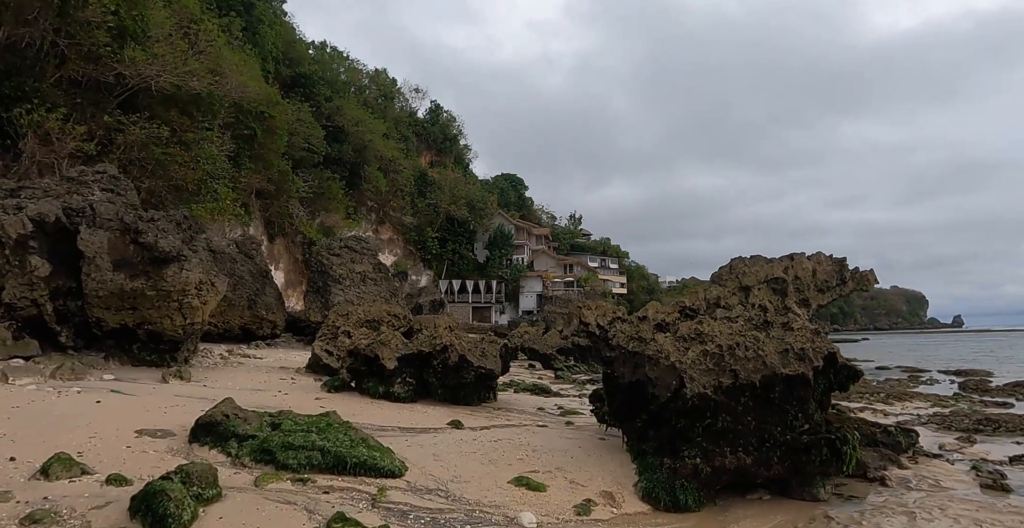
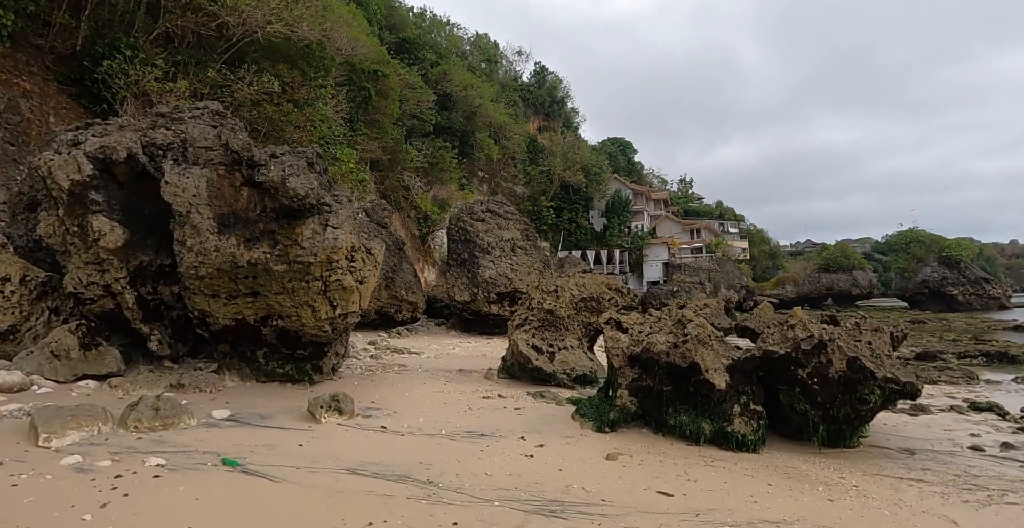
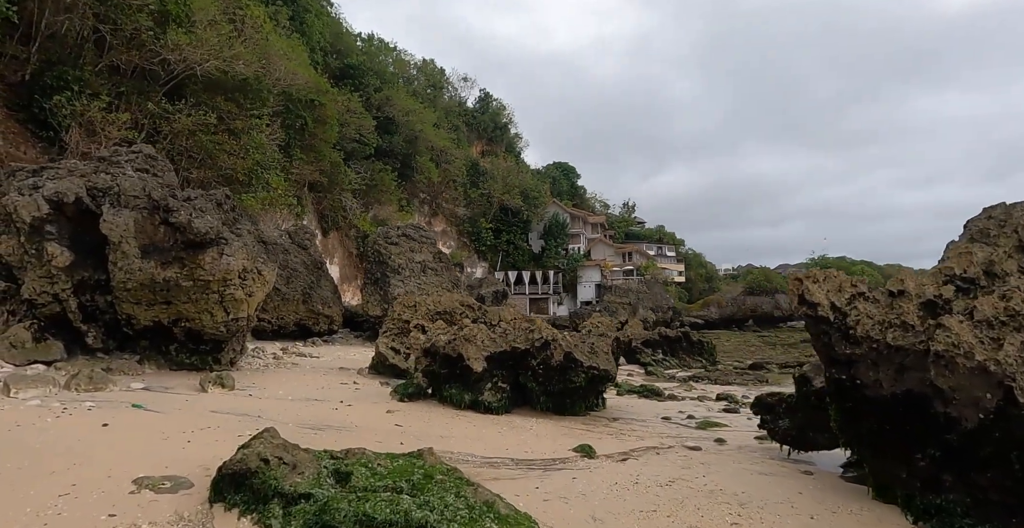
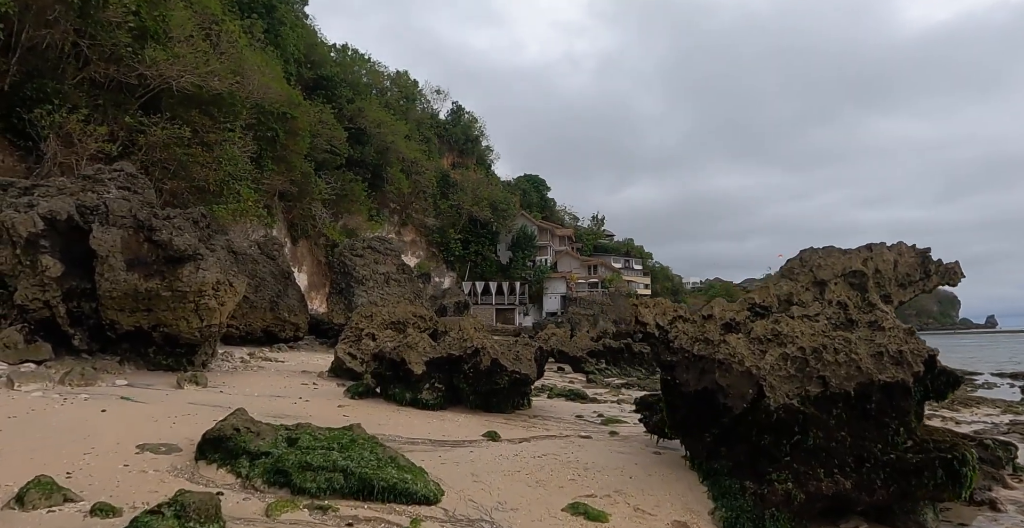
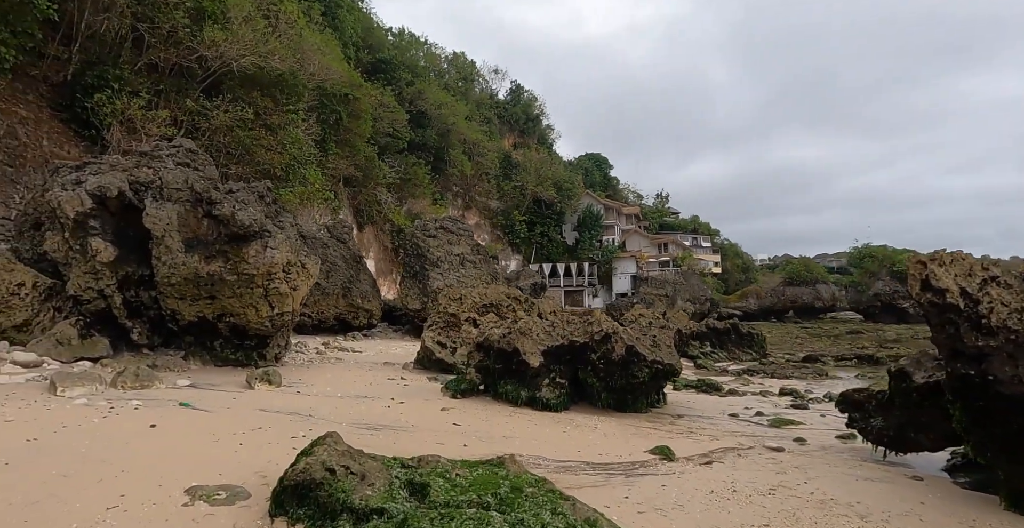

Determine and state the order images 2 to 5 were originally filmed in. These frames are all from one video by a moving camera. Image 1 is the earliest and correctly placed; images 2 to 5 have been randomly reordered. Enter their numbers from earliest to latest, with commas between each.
4, 3, 5, 2
